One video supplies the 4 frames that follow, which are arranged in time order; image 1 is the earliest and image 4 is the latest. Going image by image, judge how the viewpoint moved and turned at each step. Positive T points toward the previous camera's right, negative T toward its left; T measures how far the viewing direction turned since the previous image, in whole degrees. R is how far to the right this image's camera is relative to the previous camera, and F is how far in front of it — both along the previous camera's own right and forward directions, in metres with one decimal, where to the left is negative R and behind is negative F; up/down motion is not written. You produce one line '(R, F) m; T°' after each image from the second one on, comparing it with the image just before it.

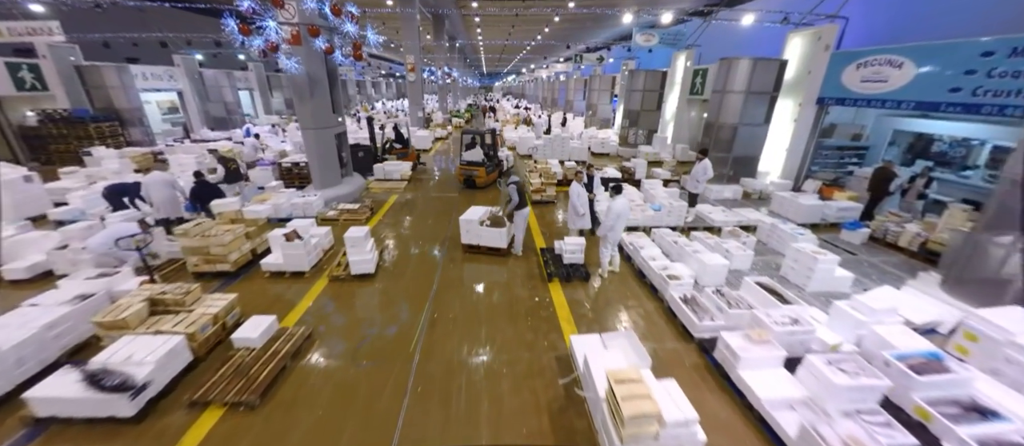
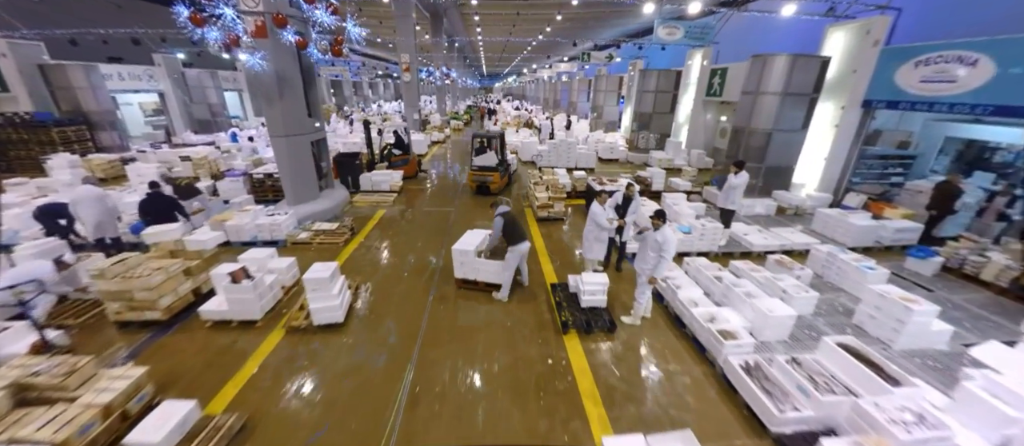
(-0.1, +1.2) m; 0°
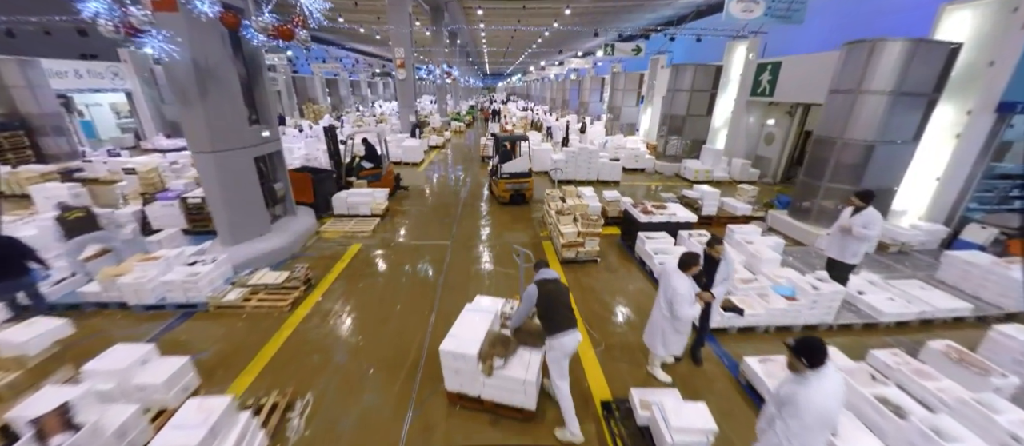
(-0.3, +2.1) m; 0°
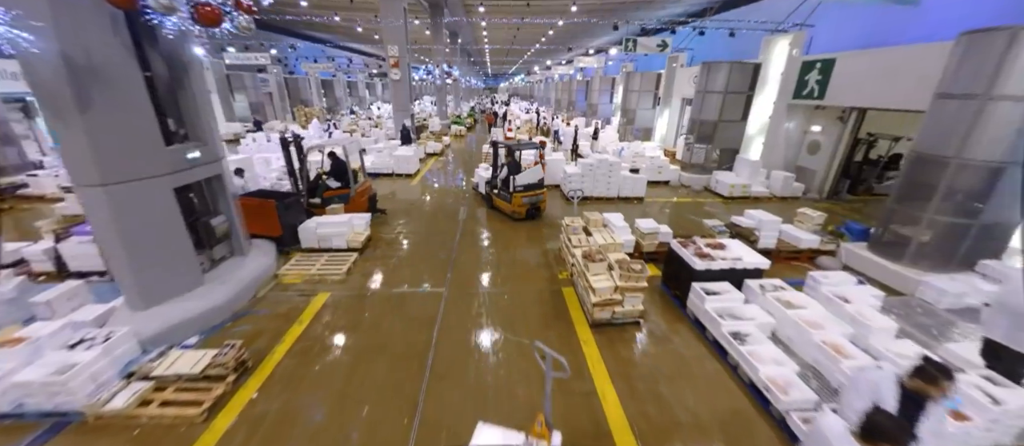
(-0.2, +1.5) m; 0°
